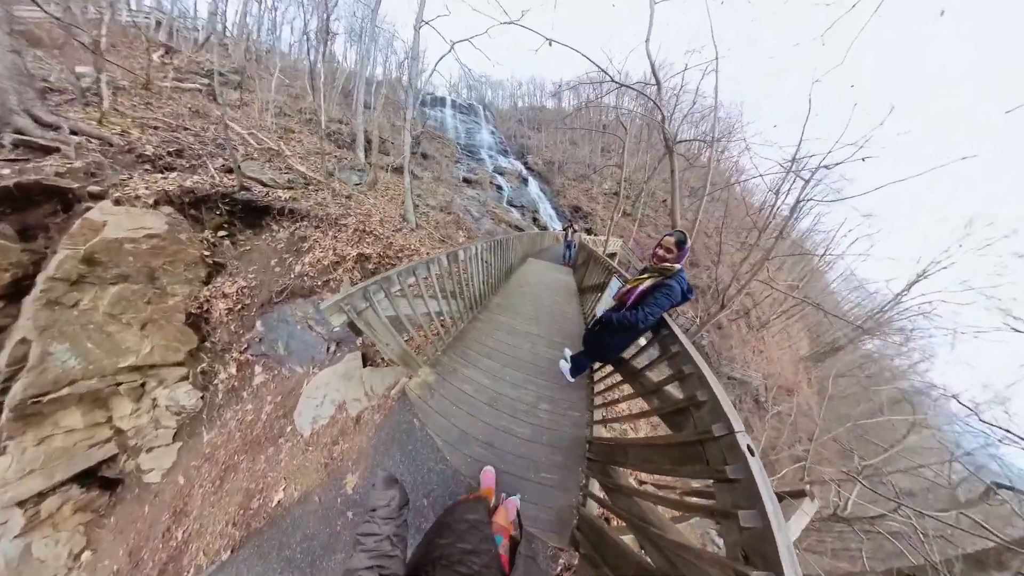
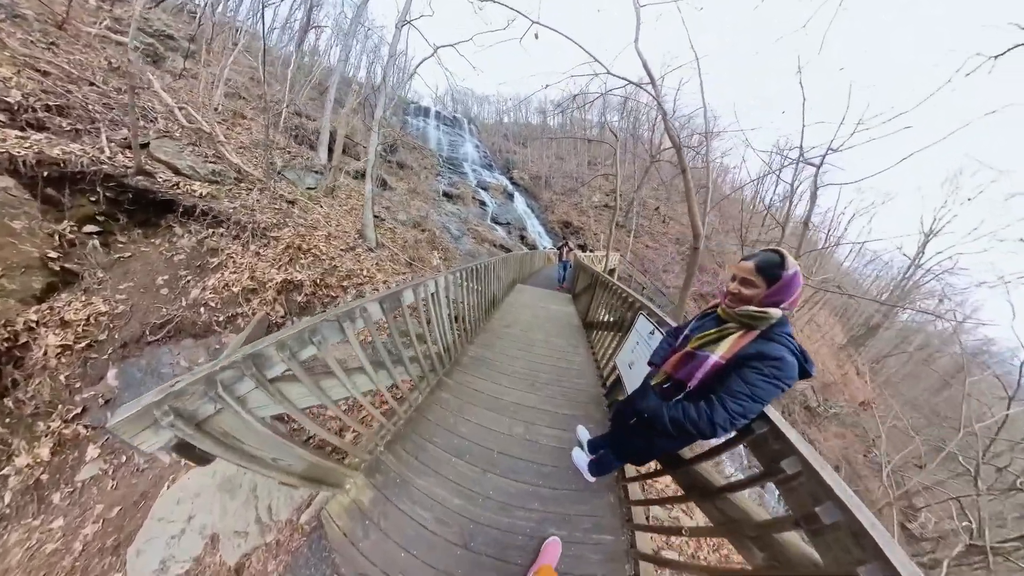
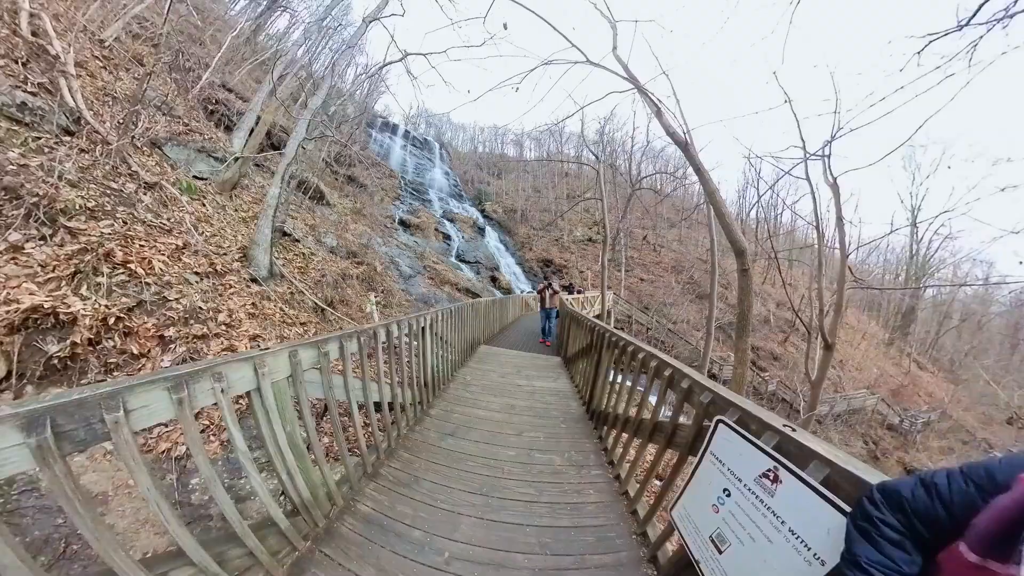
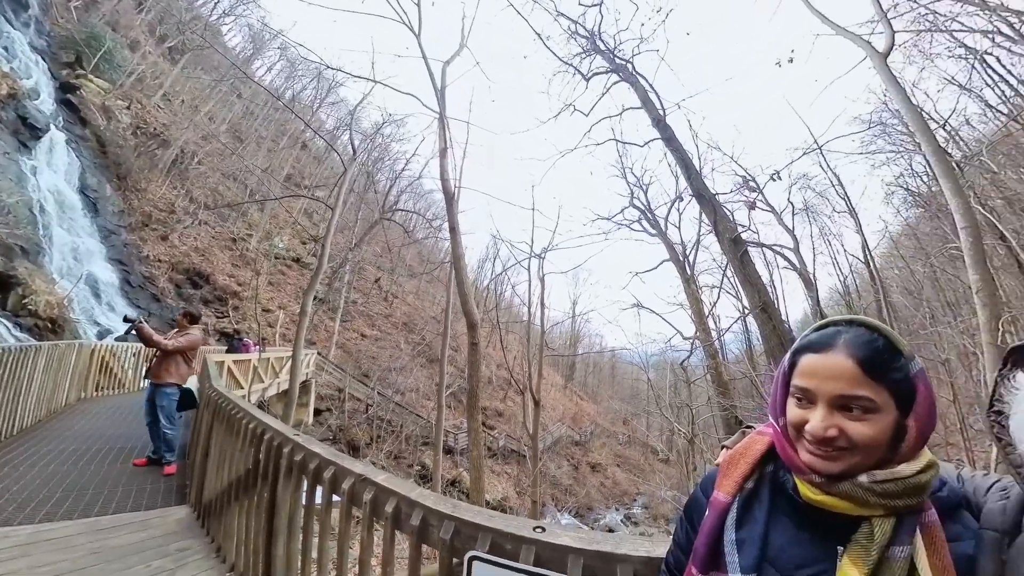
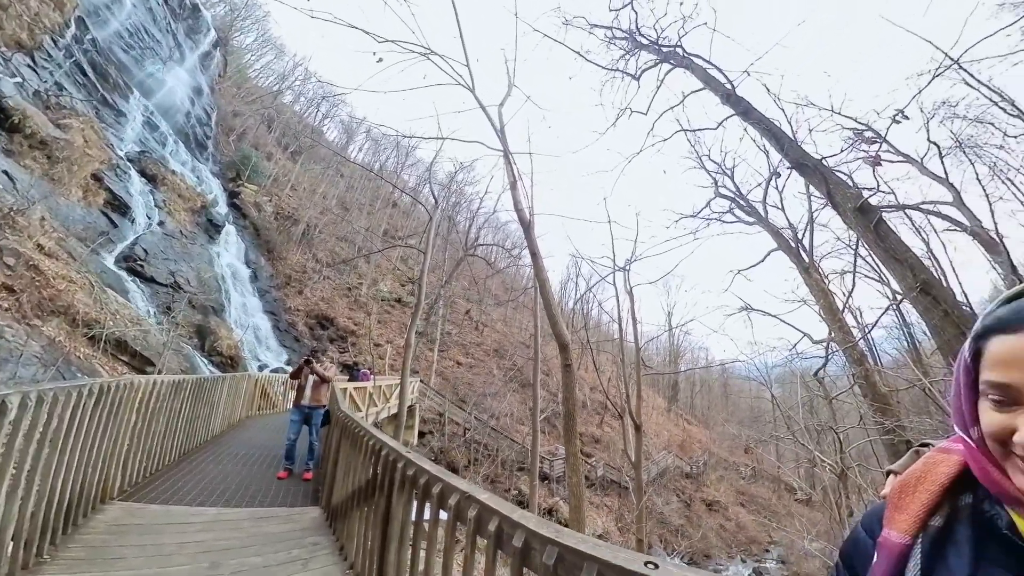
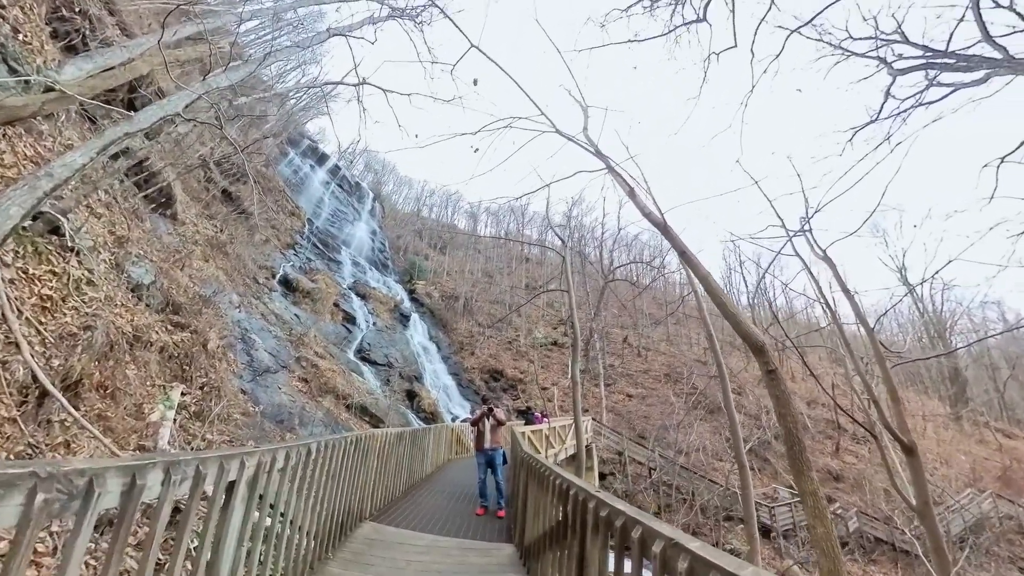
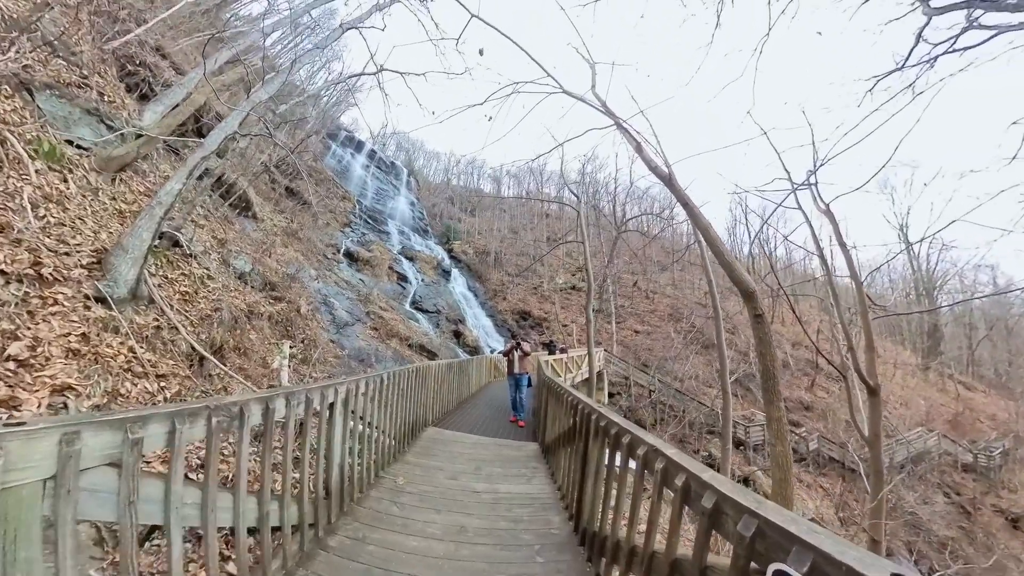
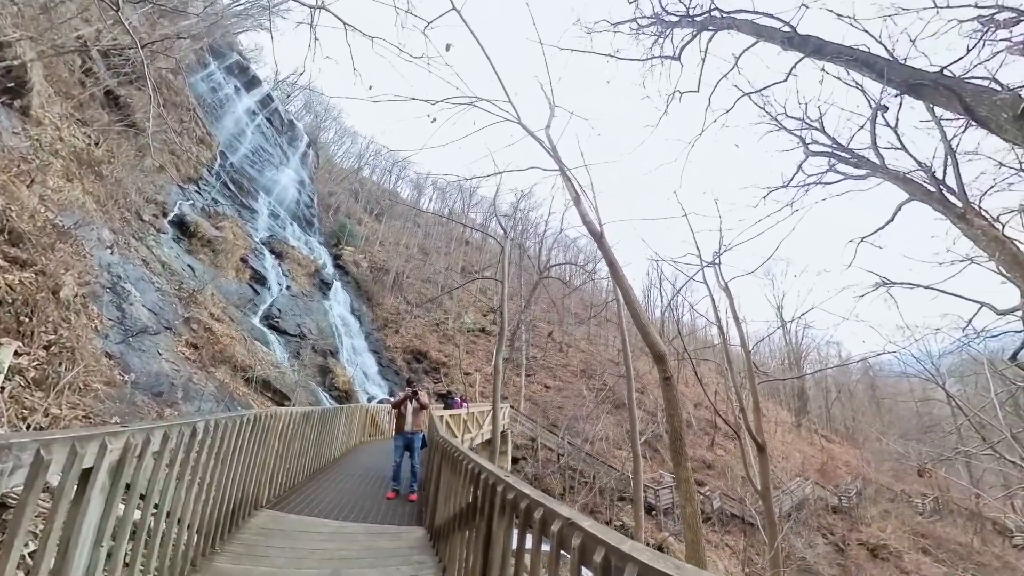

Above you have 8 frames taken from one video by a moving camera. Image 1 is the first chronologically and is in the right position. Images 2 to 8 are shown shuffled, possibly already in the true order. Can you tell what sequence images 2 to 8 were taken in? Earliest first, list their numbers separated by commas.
2, 3, 7, 6, 8, 5, 4
